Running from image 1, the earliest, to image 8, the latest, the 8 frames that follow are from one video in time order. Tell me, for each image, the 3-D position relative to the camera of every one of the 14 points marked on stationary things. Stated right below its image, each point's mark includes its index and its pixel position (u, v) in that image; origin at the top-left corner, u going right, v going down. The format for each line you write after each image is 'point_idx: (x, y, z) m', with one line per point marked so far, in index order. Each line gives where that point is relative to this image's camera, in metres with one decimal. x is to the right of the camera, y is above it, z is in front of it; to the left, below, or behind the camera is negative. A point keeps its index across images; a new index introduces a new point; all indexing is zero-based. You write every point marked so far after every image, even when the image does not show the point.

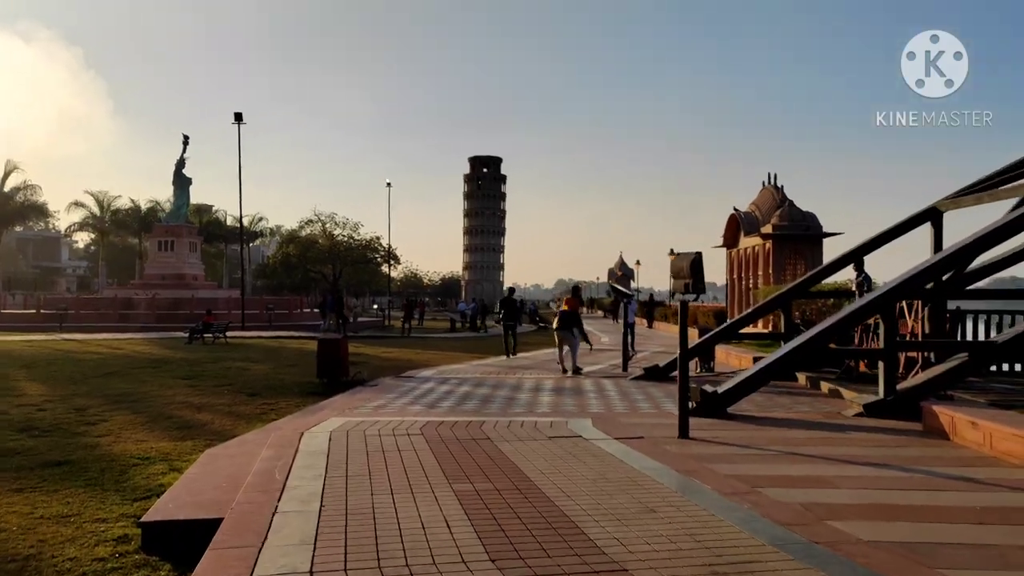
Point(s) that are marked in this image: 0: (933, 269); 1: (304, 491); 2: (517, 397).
0: (+5.1, +0.1, +11.0) m
1: (-1.7, -1.6, +7.0) m
2: (+0.1, -1.7, +13.7) m
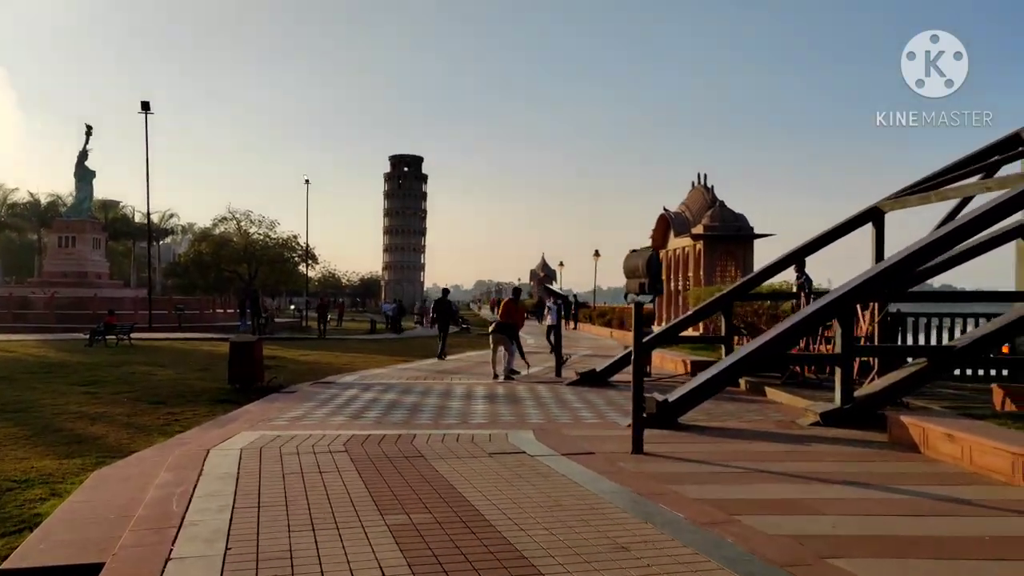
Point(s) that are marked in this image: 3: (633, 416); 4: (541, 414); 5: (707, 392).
0: (+4.4, +0.1, +10.5) m
1: (-2.0, -1.6, +5.9) m
2: (-0.9, -1.7, +12.6) m
3: (+1.2, -1.2, +8.5) m
4: (+0.4, -1.7, +11.8) m
5: (+2.3, -1.2, +10.3) m
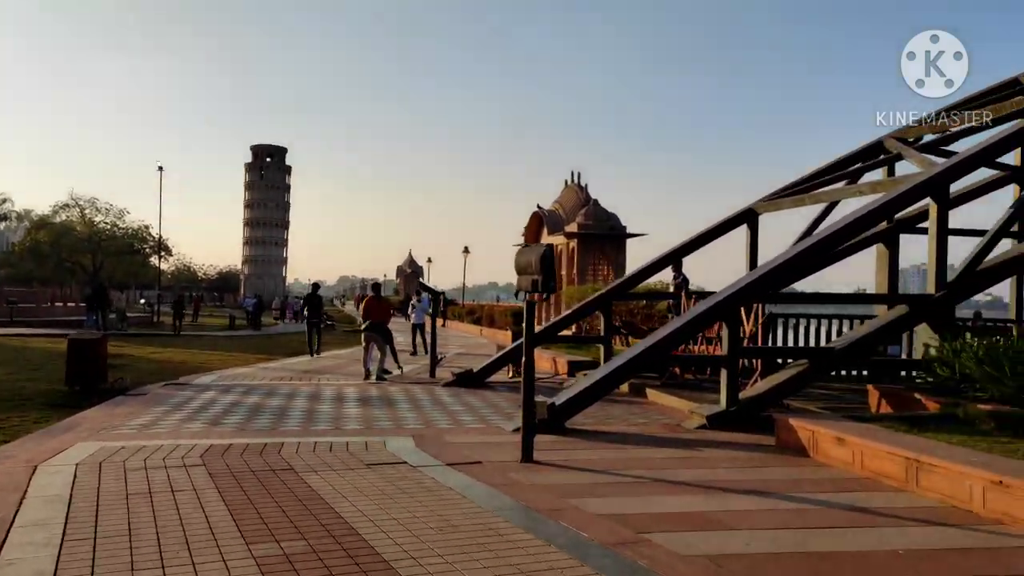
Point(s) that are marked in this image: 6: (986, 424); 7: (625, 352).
0: (+3.0, +0.1, +10.4) m
1: (-2.7, -1.6, +4.9) m
2: (-2.6, -1.6, +11.7) m
3: (+0.1, -1.2, +8.0) m
4: (-1.2, -1.6, +11.1) m
5: (+0.9, -1.2, +9.9) m
6: (+4.5, -1.3, +8.4) m
7: (+1.3, -0.7, +10.3) m
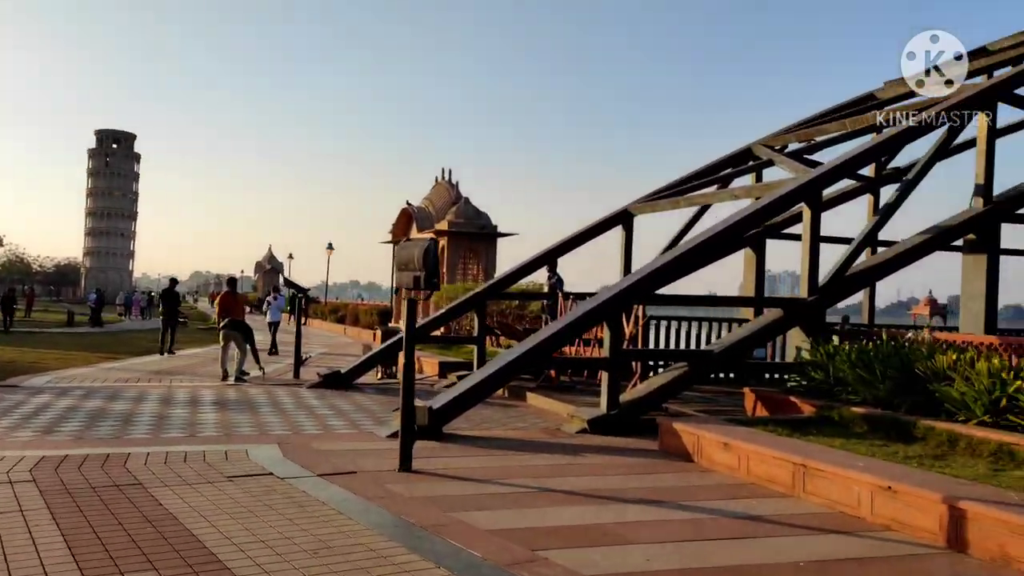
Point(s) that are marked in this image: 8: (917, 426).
0: (+1.6, +0.1, +10.3) m
1: (-3.2, -1.5, +4.0) m
2: (-4.2, -1.5, +10.7) m
3: (-0.9, -1.2, +7.4) m
4: (-2.7, -1.6, +10.3) m
5: (-0.4, -1.2, +9.5) m
6: (+3.3, -1.3, +8.5) m
7: (-0.1, -0.7, +9.9) m
8: (+3.6, -1.2, +7.8) m
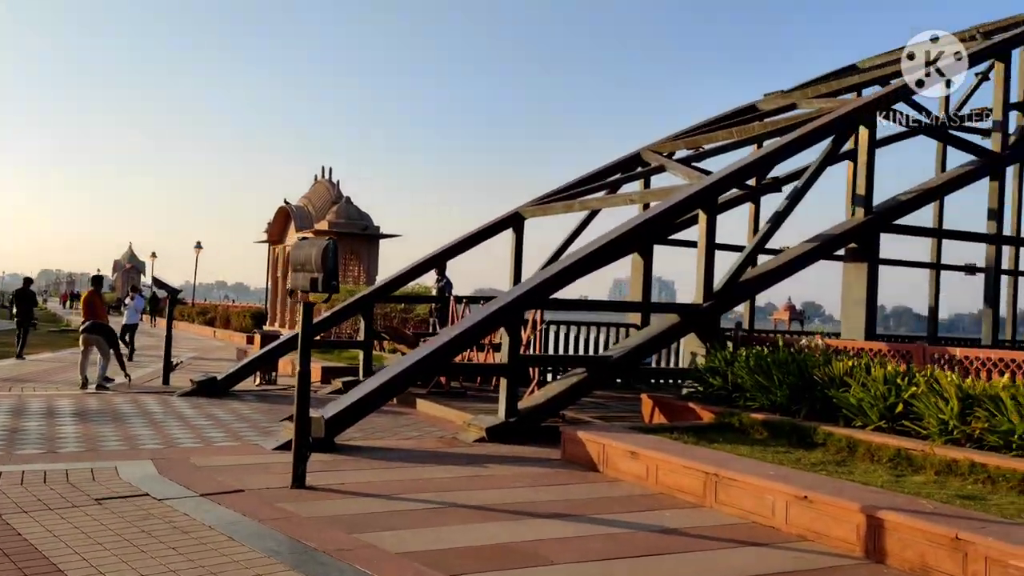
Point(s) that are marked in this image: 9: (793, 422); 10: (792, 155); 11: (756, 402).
0: (+0.4, 0.0, +10.1) m
1: (-3.5, -1.5, +3.1) m
2: (-5.4, -1.5, +9.7) m
3: (-1.7, -1.2, +6.9) m
4: (-3.8, -1.6, +9.5) m
5: (-1.5, -1.2, +9.0) m
6: (+2.4, -1.4, +8.5) m
7: (-1.2, -0.8, +9.4) m
8: (+2.7, -1.3, +7.9) m
9: (+2.6, -1.2, +8.2) m
10: (+3.7, +1.8, +11.8) m
11: (+2.5, -1.2, +9.1) m
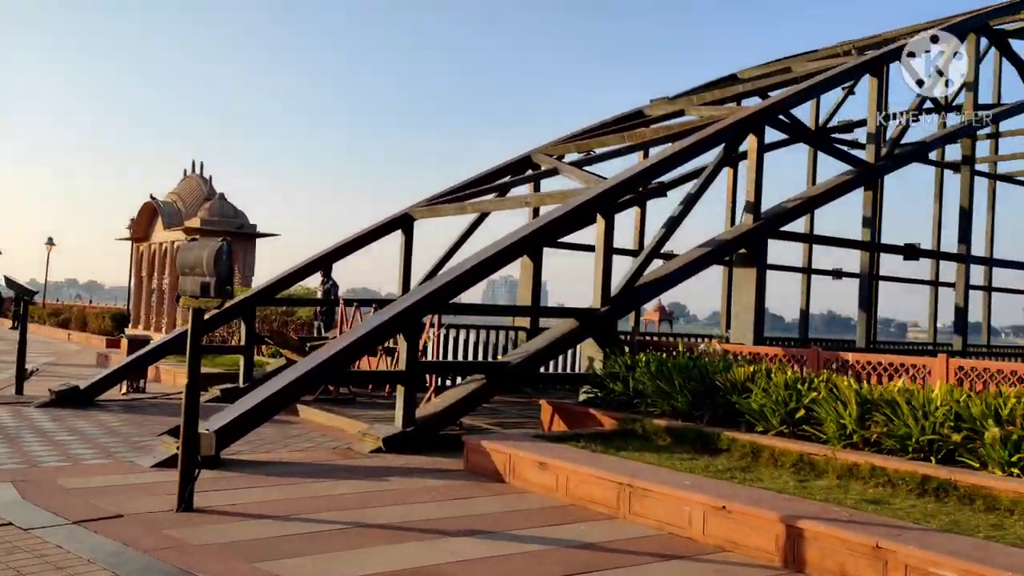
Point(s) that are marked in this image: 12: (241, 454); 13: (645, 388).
0: (-0.7, 0.0, +9.7) m
1: (-3.6, -1.5, +2.4) m
2: (-6.4, -1.6, +8.6) m
3: (-2.3, -1.2, +6.3) m
4: (-4.8, -1.6, +8.6) m
5: (-2.4, -1.3, +8.4) m
6: (+1.4, -1.5, +8.5) m
7: (-2.2, -0.8, +8.9) m
8: (+1.9, -1.3, +8.0) m
9: (+1.7, -1.3, +8.3) m
10: (+2.3, +1.7, +11.9) m
11: (+1.5, -1.2, +9.1) m
12: (-2.7, -1.6, +8.8) m
13: (+1.4, -1.0, +9.3) m
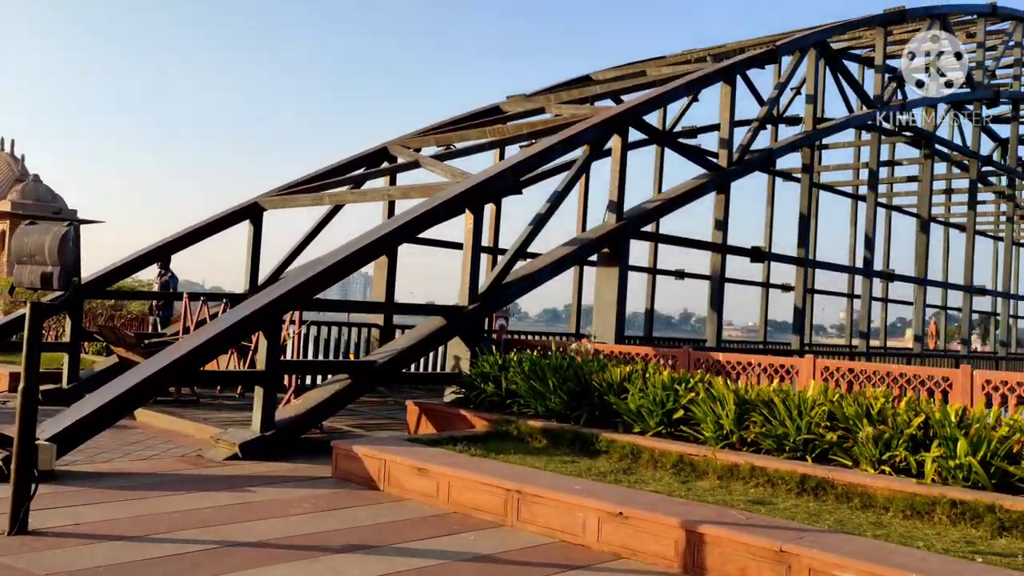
0: (-2.1, 0.0, +9.2) m
1: (-3.6, -1.4, +1.4) m
2: (-7.5, -1.4, +7.0) m
3: (-3.1, -1.2, +5.5) m
4: (-5.9, -1.5, +7.3) m
5: (-3.5, -1.2, +7.5) m
6: (+0.2, -1.4, +8.3) m
7: (-3.4, -0.7, +8.1) m
8: (+0.8, -1.3, +7.9) m
9: (+0.6, -1.3, +8.1) m
10: (+0.6, +1.7, +11.9) m
11: (+0.2, -1.2, +8.9) m
12: (-3.9, -1.6, +7.8) m
13: (+0.1, -1.0, +9.1) m
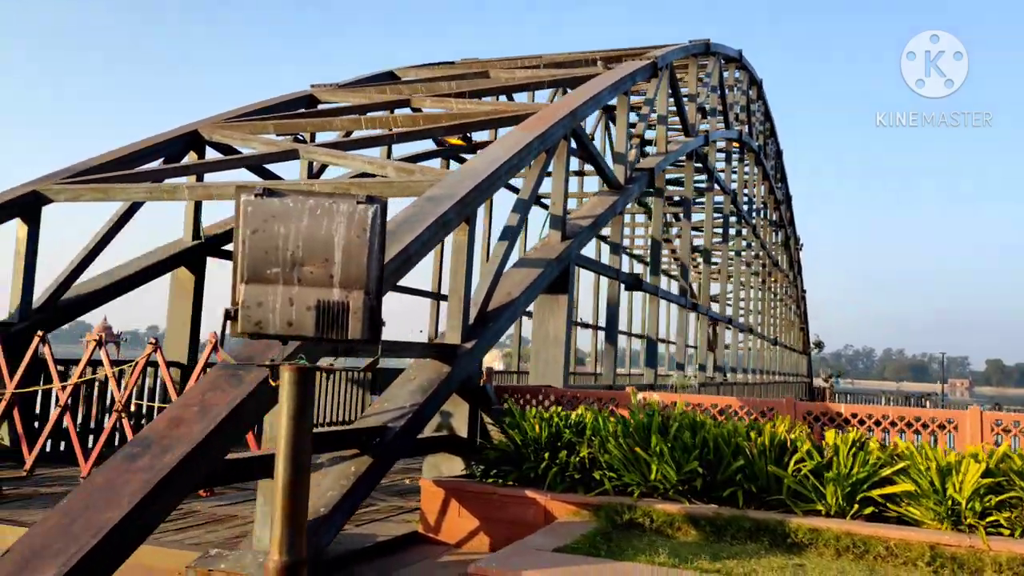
0: (-1.2, -0.2, +6.0) m
1: (+0.6, -1.5, -1.7) m
2: (-5.2, -1.5, +1.8) m
3: (-0.6, -1.3, +2.2) m
4: (-4.0, -1.6, +2.7) m
5: (-1.9, -1.3, +3.9) m
6: (+1.2, -1.7, +6.2) m
7: (-2.0, -0.9, +4.5) m
8: (+1.9, -1.6, +6.0) m
9: (+1.6, -1.6, +6.2) m
10: (+0.1, +1.4, +9.6) m
11: (+1.0, -1.5, +6.7) m
12: (-2.3, -1.7, +4.0) m
13: (+0.7, -1.3, +6.8) m
